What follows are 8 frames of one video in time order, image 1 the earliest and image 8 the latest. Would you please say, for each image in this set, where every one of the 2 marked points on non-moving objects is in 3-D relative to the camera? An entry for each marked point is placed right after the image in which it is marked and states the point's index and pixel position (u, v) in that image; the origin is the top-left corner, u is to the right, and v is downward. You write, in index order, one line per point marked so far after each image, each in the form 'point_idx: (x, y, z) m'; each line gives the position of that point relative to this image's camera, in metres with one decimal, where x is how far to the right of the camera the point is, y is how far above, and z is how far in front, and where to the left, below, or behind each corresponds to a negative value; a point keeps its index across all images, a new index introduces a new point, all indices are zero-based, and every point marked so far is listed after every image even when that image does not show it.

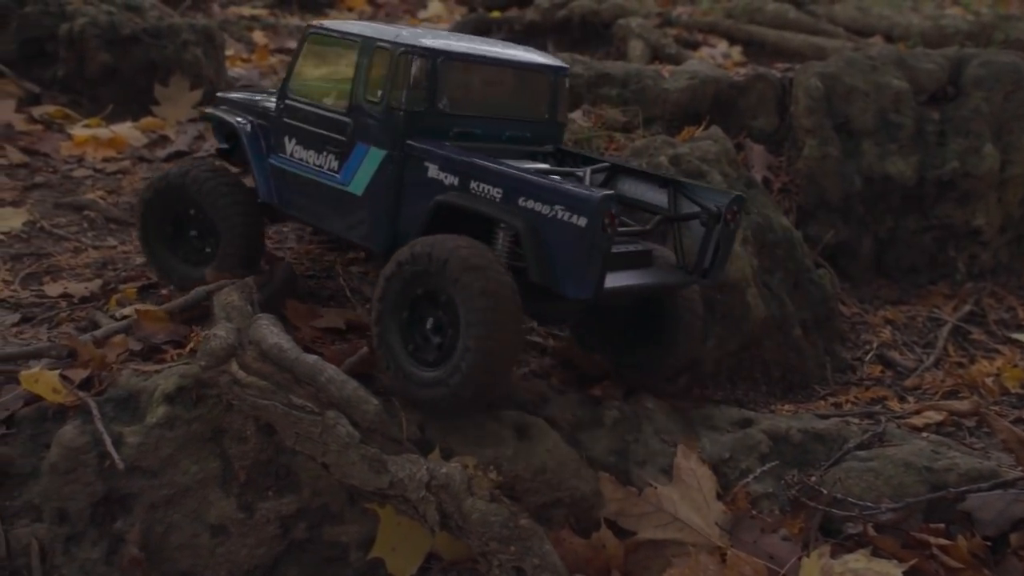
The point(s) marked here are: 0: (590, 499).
0: (+0.3, -0.7, +3.6) m
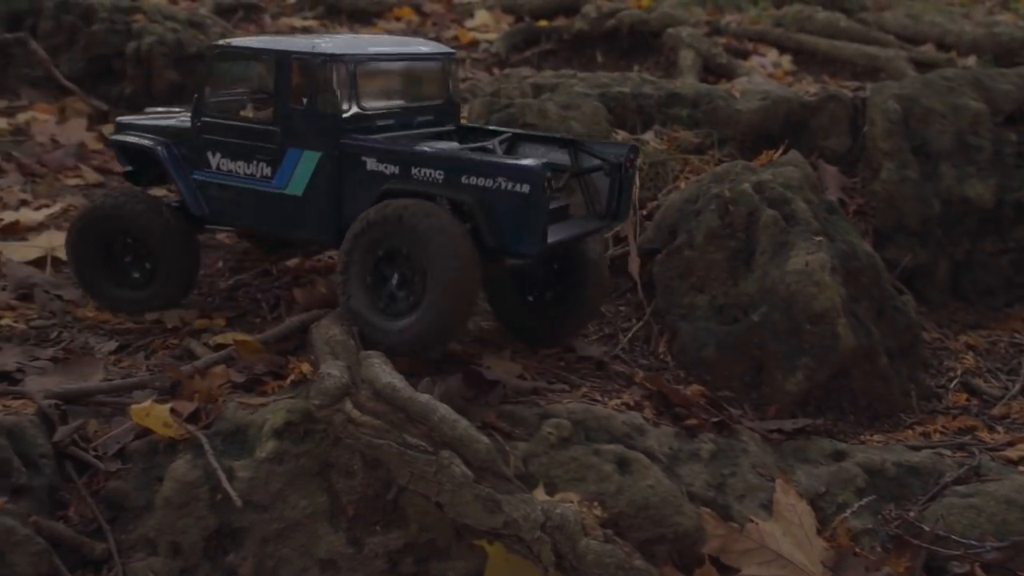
0: (+0.6, -0.8, +3.6) m
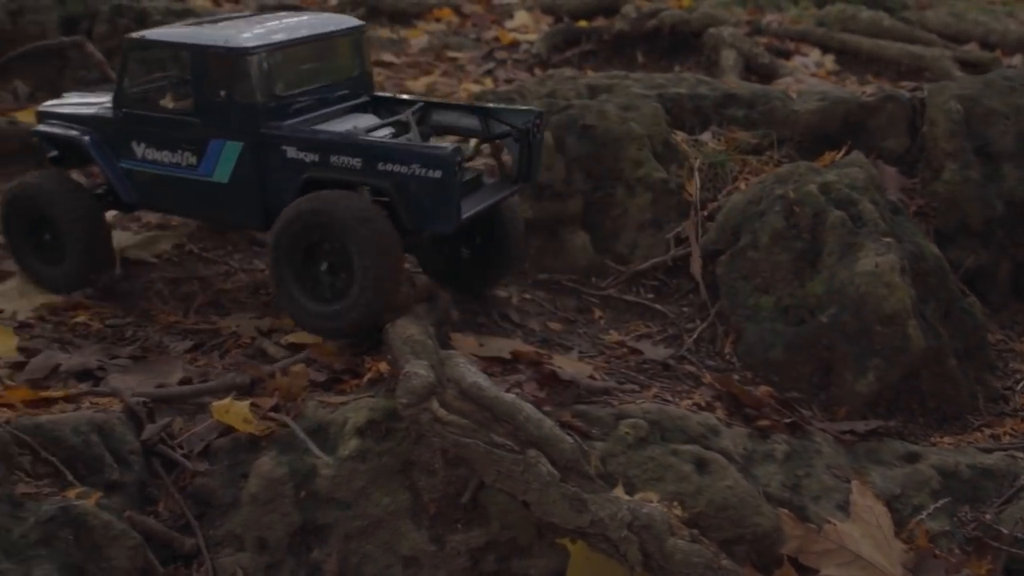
0: (+0.9, -0.8, +3.6) m
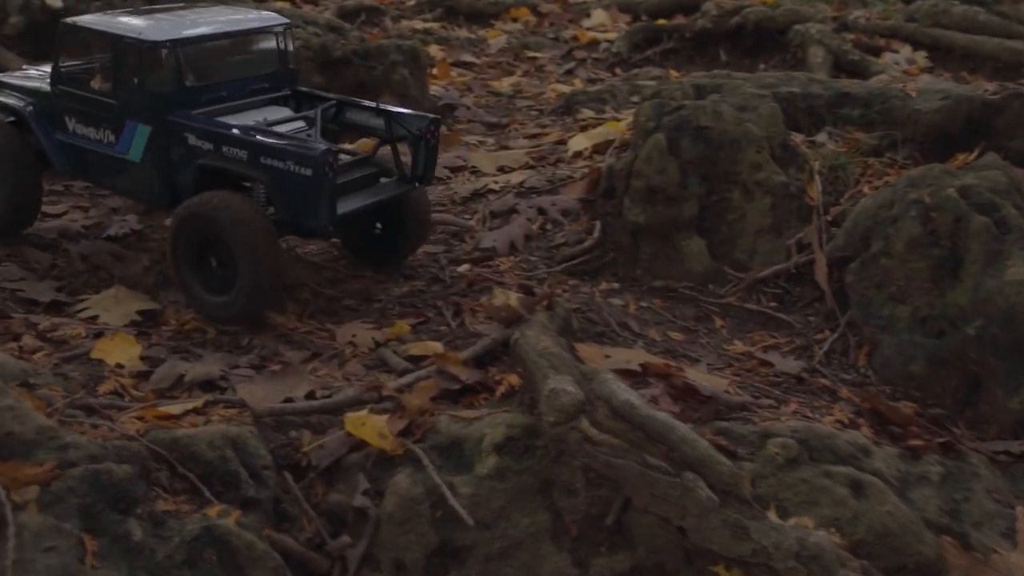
0: (+1.4, -0.9, +3.4) m
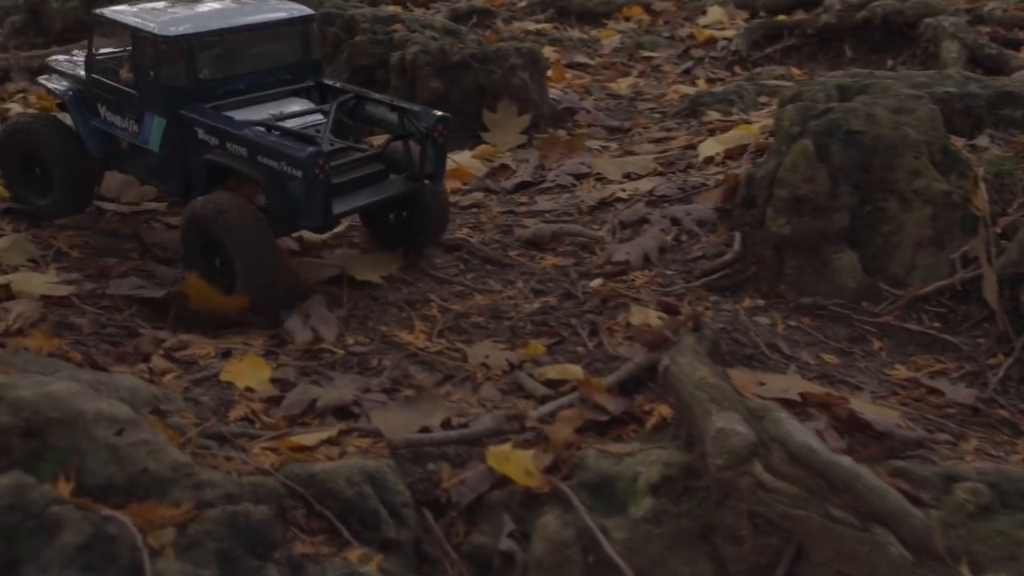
0: (+1.8, -1.0, +3.0) m
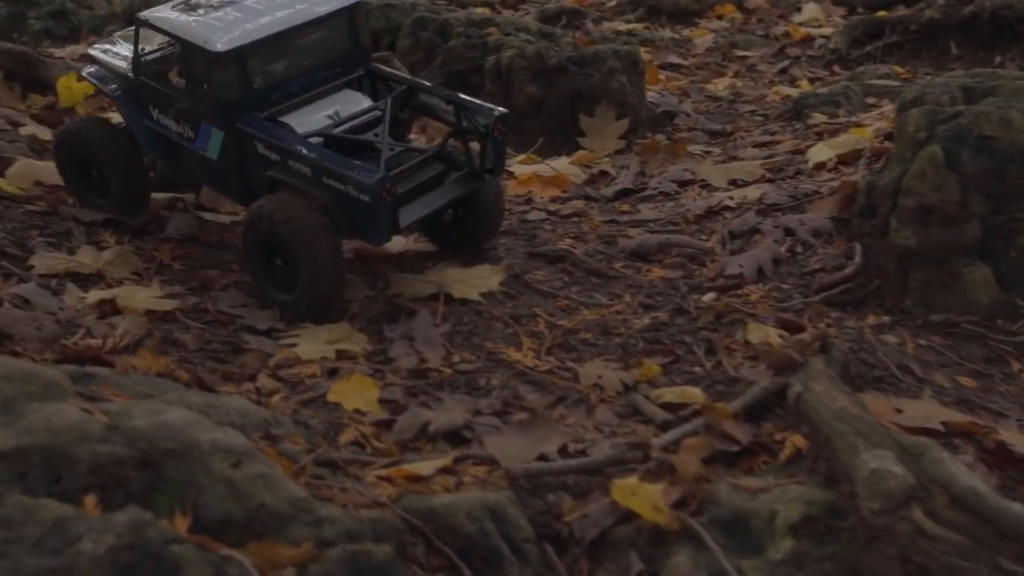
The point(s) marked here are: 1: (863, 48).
0: (+2.2, -1.0, +2.7) m
1: (+3.4, +2.3, +10.2) m
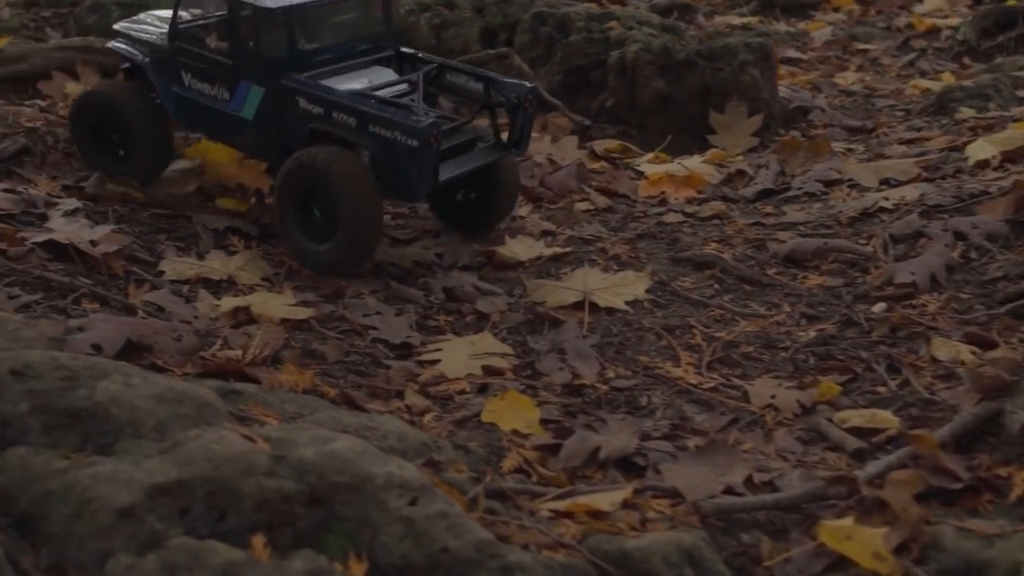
0: (+2.6, -1.1, +2.1) m
1: (+4.5, +2.3, +9.6) m
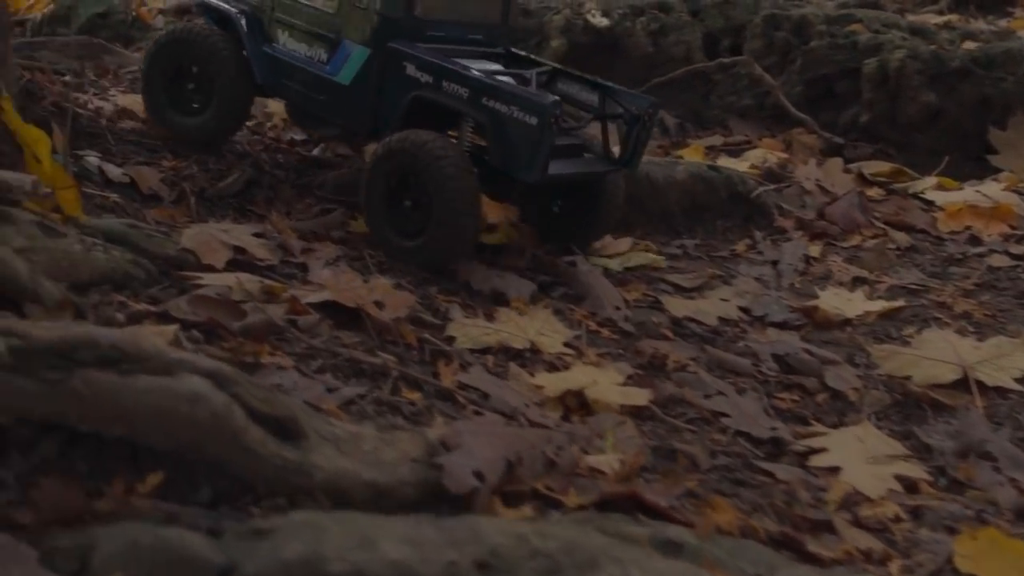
0: (+3.7, -1.4, +1.1) m
1: (+6.2, +2.0, +8.3) m
